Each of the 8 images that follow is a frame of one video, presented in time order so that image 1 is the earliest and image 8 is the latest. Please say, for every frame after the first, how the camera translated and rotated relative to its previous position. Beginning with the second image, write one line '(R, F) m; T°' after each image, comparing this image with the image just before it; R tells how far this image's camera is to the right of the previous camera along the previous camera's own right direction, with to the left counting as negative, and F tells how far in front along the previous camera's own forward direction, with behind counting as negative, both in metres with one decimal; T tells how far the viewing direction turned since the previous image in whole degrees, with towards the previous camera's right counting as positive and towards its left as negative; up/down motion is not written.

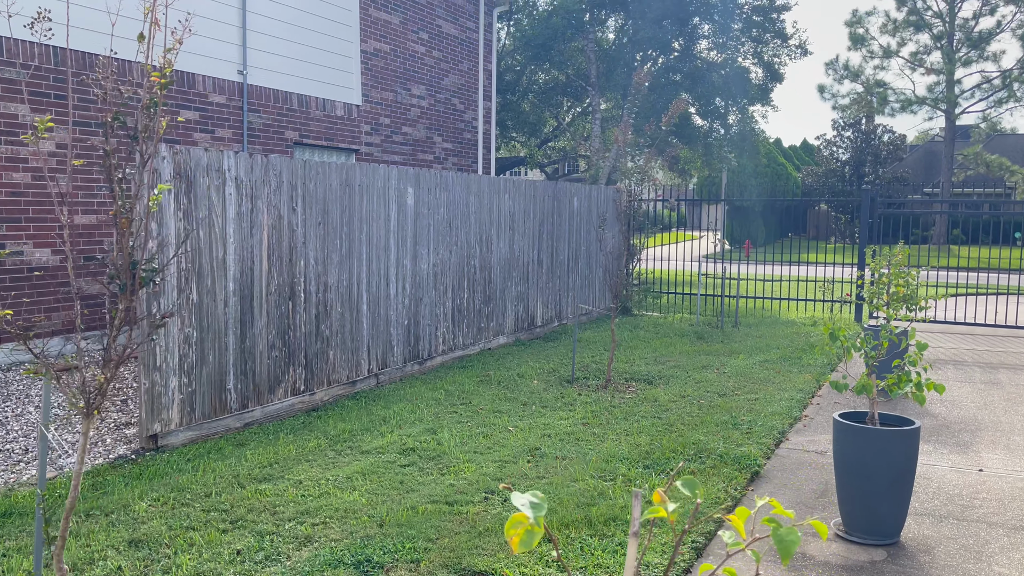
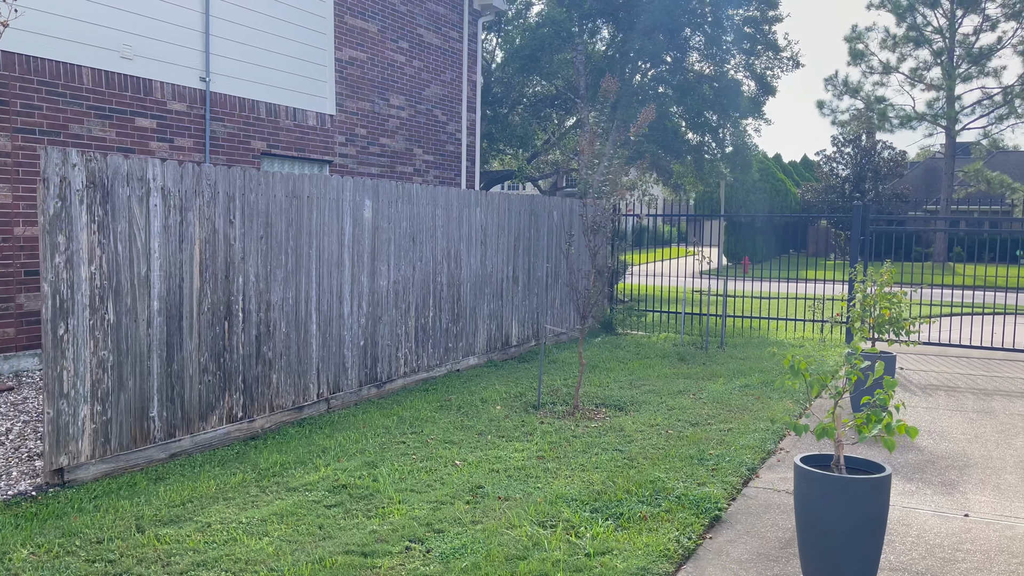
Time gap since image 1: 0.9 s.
(+0.4, +0.4) m; 0°
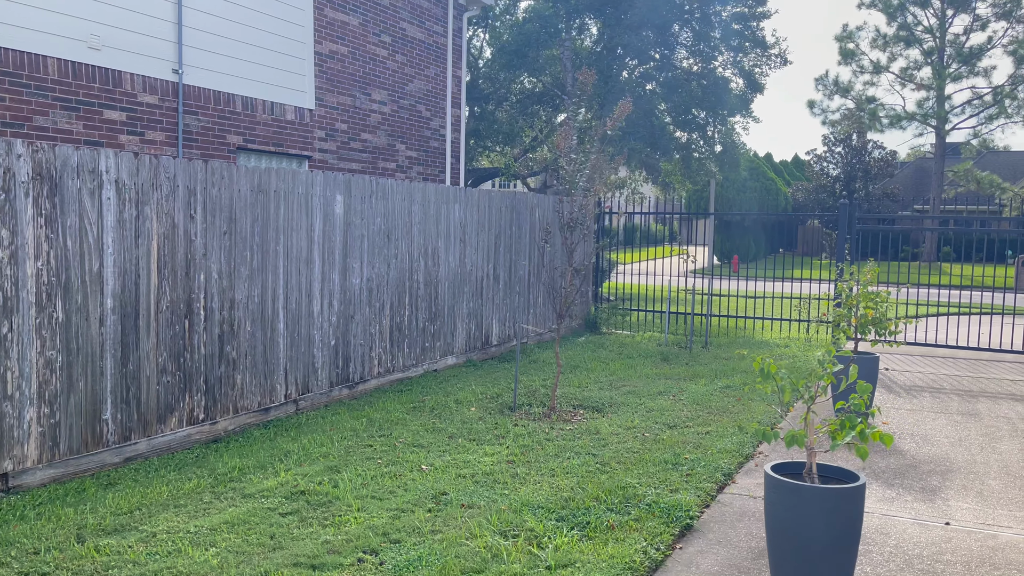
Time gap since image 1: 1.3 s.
(+0.1, +0.2) m; +1°
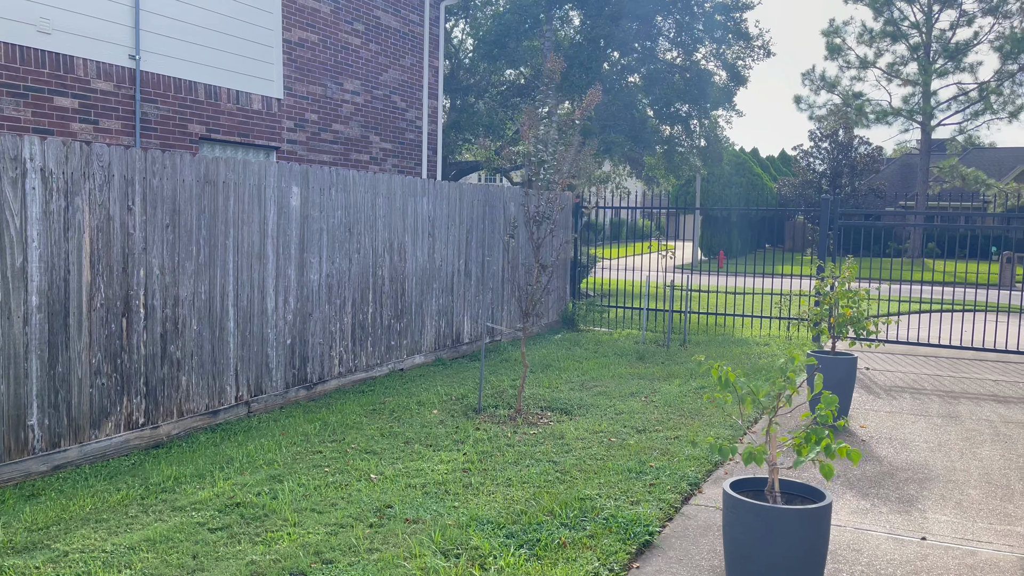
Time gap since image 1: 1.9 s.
(+0.2, +0.3) m; +1°
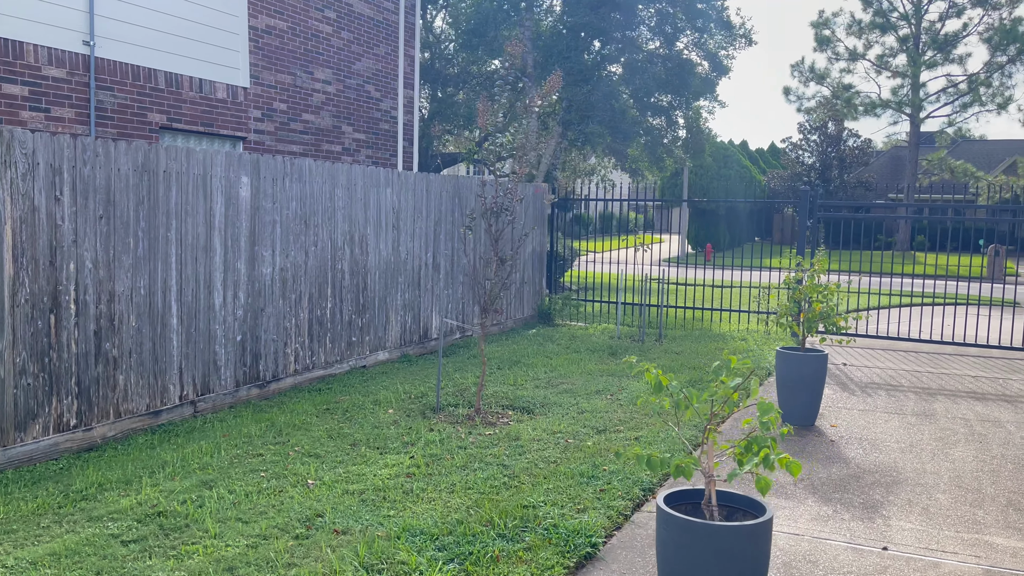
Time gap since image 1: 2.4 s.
(+0.3, +0.3) m; +1°
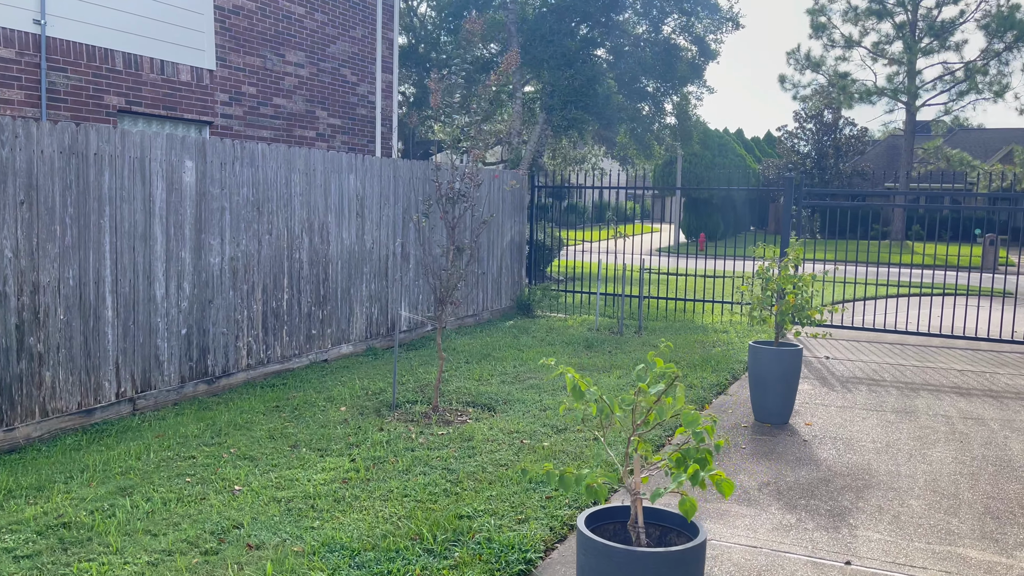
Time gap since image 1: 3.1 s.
(+0.3, +0.3) m; 0°
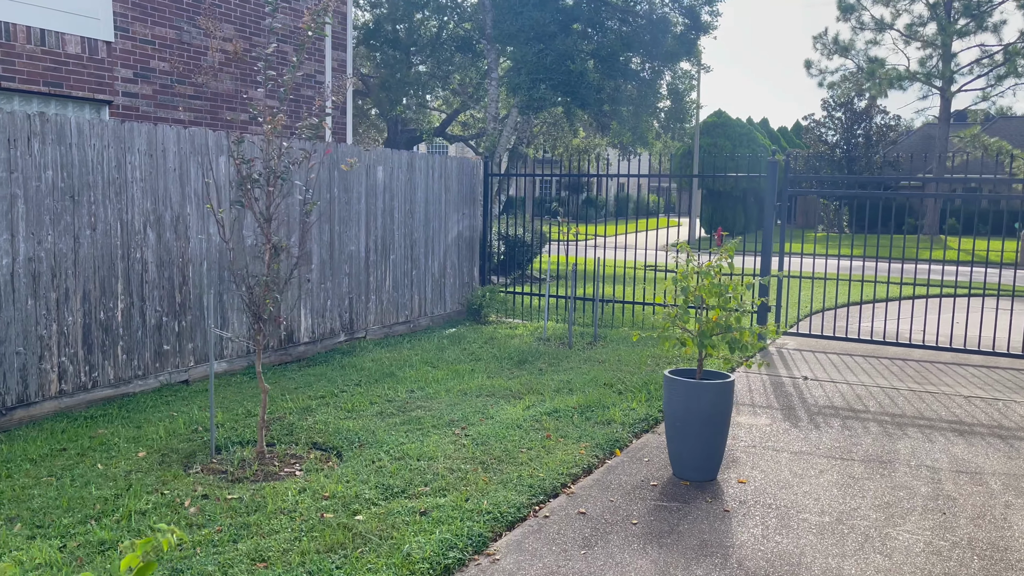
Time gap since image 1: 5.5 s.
(+1.1, +1.4) m; -2°
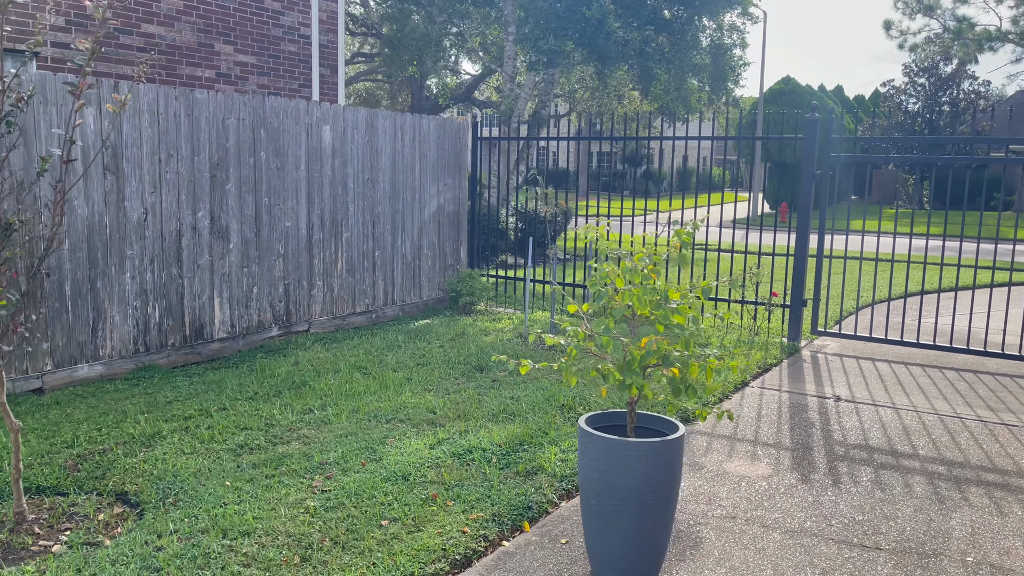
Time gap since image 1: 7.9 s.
(+0.8, +1.5) m; -5°
